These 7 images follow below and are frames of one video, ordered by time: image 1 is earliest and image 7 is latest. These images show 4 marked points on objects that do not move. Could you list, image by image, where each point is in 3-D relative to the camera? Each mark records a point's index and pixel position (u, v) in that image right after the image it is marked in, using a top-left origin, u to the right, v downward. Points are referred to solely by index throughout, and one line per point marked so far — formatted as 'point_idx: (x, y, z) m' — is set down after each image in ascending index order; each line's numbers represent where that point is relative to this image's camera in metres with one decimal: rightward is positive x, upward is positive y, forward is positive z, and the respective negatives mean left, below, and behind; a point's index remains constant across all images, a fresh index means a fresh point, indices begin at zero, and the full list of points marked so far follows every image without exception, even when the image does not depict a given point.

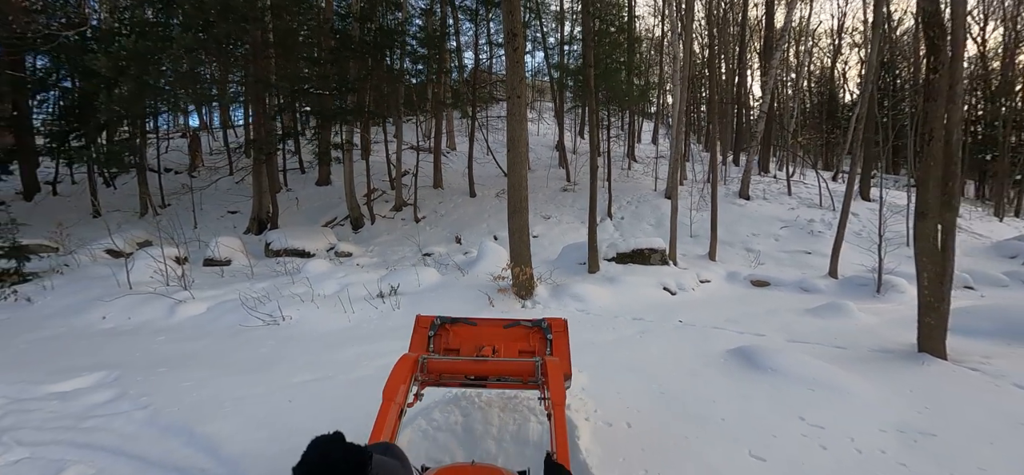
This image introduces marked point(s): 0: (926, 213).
0: (+4.4, +0.3, +4.8) m
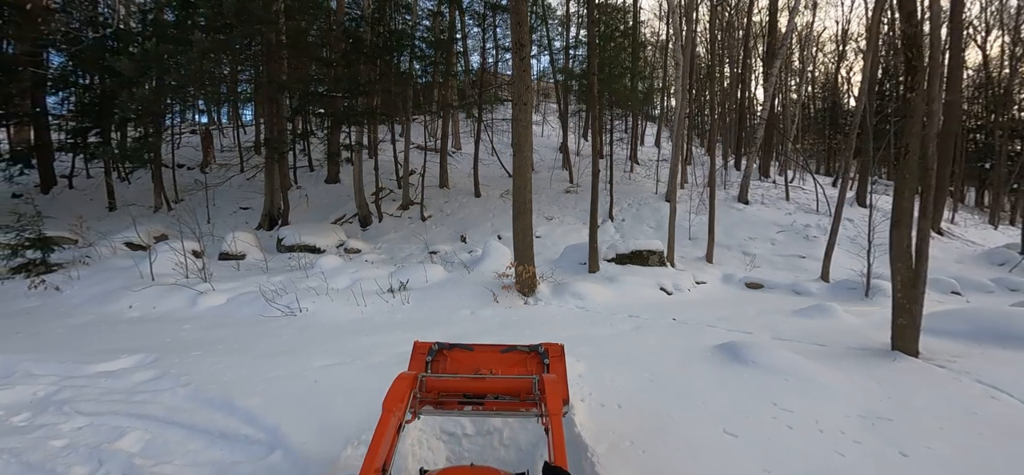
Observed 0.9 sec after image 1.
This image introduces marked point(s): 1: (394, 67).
0: (+4.4, +0.2, +5.2) m
1: (-4.0, +5.9, +15.8) m
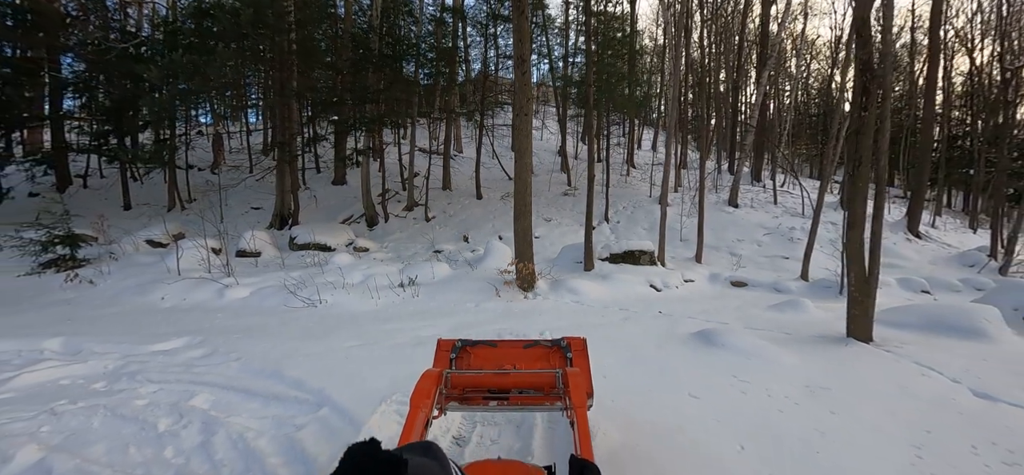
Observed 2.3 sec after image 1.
0: (+4.4, +0.2, +5.9) m
1: (-4.0, +5.9, +16.5) m
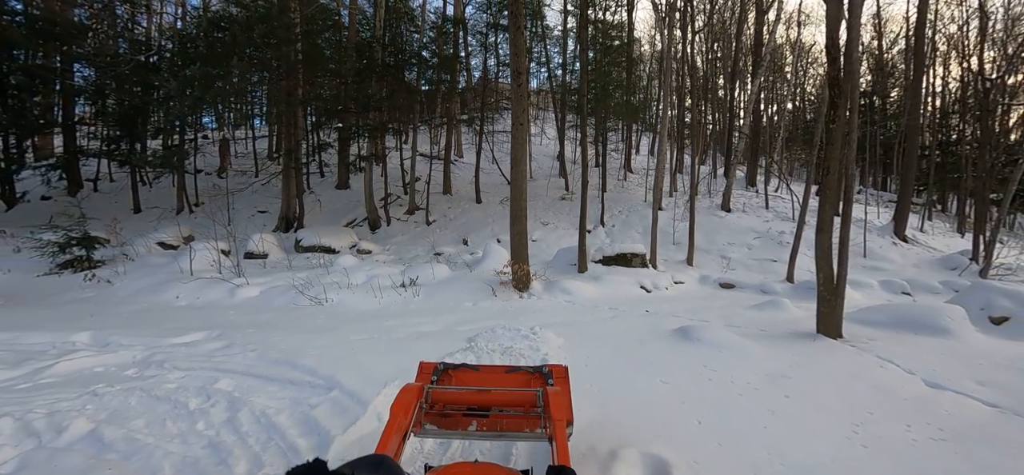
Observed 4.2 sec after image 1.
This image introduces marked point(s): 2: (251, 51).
0: (+4.4, +0.1, +6.4) m
1: (-4.0, +5.8, +17.0) m
2: (-8.3, +5.9, +14.5) m
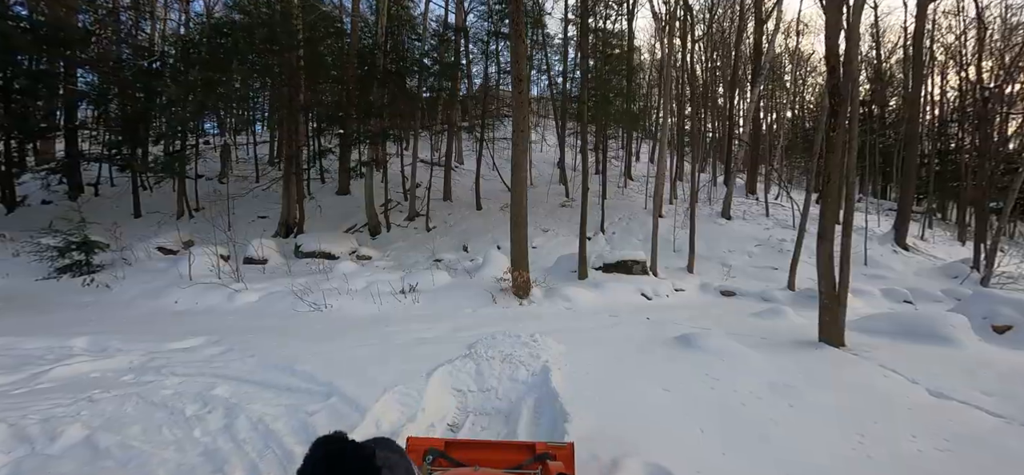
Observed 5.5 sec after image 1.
0: (+4.4, 0.0, +6.4) m
1: (-4.0, +5.6, +17.1) m
2: (-8.3, +5.7, +14.6) m
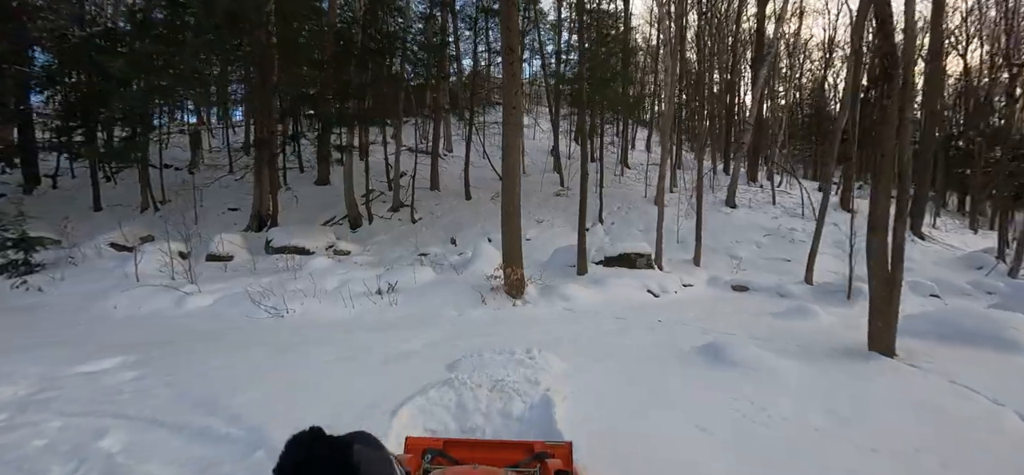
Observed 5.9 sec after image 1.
0: (+4.3, +0.1, +5.3) m
1: (-4.3, +5.8, +15.8) m
2: (-8.6, +5.9, +13.2) m
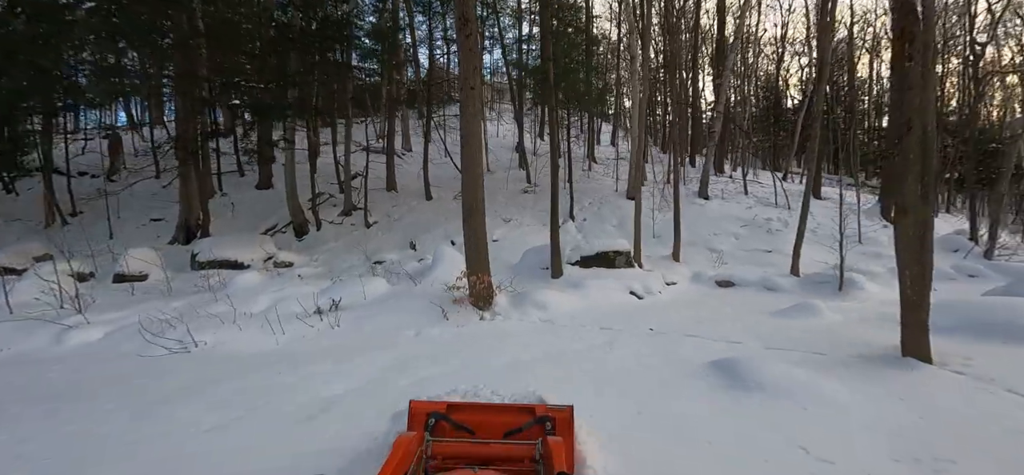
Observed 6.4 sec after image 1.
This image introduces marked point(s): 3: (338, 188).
0: (+3.9, +0.3, +4.5) m
1: (-5.7, +5.6, +14.3) m
2: (-9.7, +5.5, +11.5) m
3: (-6.4, +1.8, +16.8) m
